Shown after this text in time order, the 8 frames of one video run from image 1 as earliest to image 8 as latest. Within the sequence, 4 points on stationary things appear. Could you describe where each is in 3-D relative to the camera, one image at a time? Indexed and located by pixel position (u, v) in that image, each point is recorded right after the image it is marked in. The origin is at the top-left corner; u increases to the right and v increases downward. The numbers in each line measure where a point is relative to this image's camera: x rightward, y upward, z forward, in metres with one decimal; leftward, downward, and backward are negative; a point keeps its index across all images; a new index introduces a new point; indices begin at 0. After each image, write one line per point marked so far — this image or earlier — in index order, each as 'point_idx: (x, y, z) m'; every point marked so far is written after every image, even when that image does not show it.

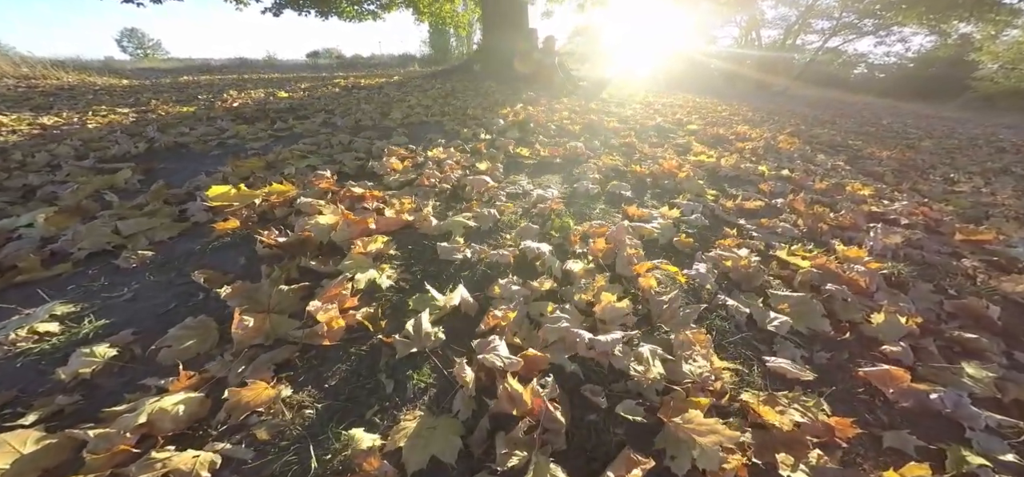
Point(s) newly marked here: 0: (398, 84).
0: (-2.5, +3.4, +8.7) m
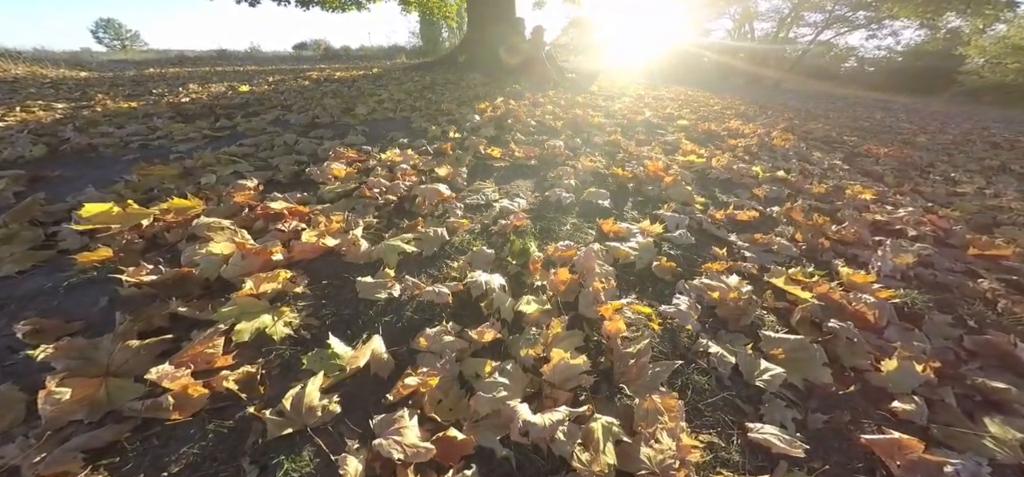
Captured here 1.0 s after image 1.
0: (-2.8, +3.3, +8.2) m
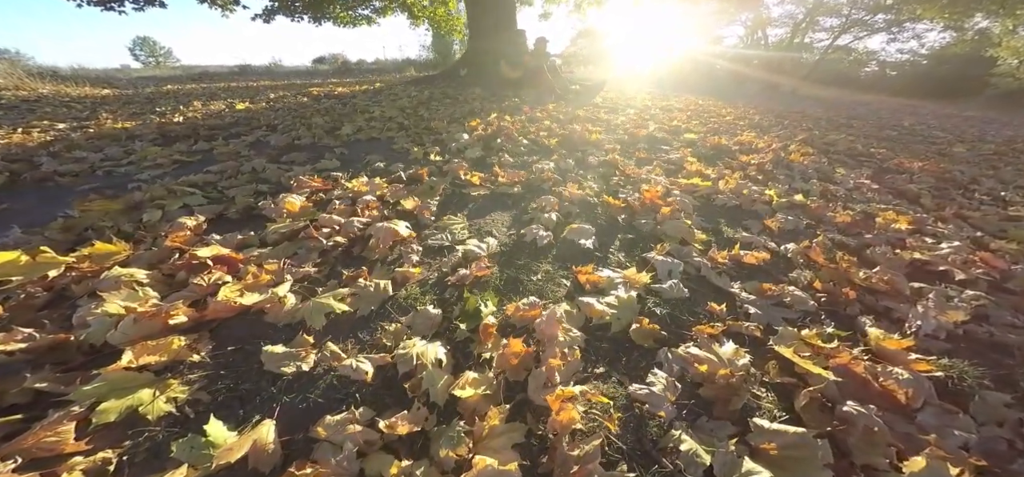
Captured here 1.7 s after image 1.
0: (-2.8, +3.0, +8.1) m
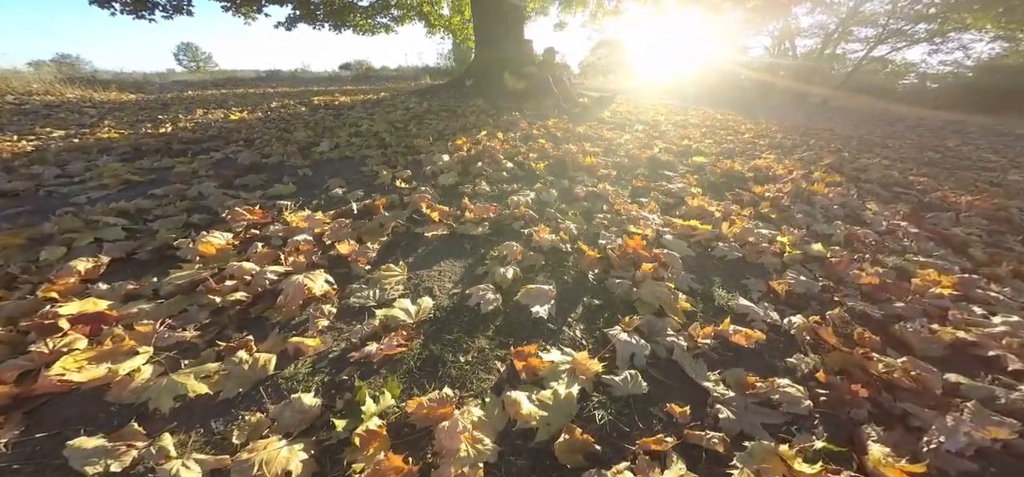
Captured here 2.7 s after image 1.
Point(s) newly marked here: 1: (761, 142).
0: (-2.6, +2.7, +7.9) m
1: (+4.4, +1.7, +7.0) m
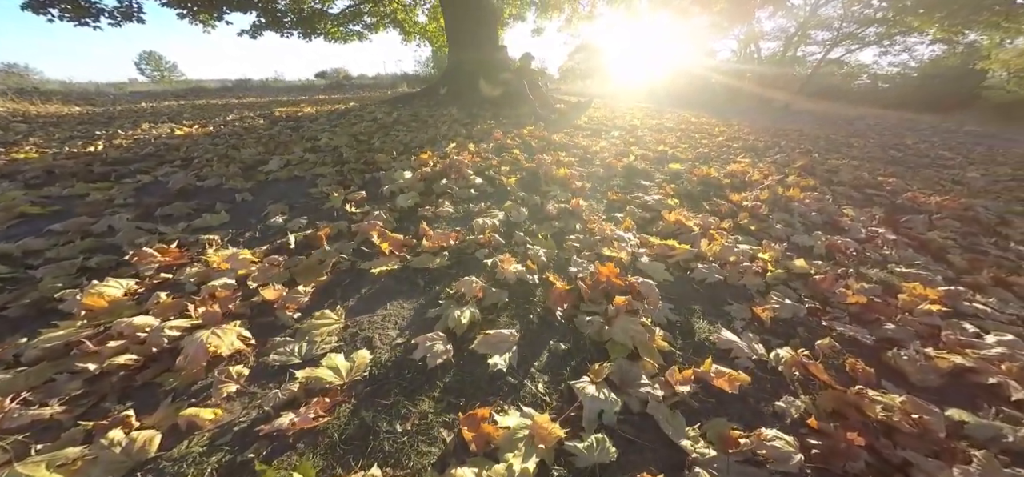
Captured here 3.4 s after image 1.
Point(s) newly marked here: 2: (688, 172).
0: (-3.2, +2.4, +7.5) m
1: (+3.9, +1.7, +7.0) m
2: (+2.1, +0.8, +4.7) m
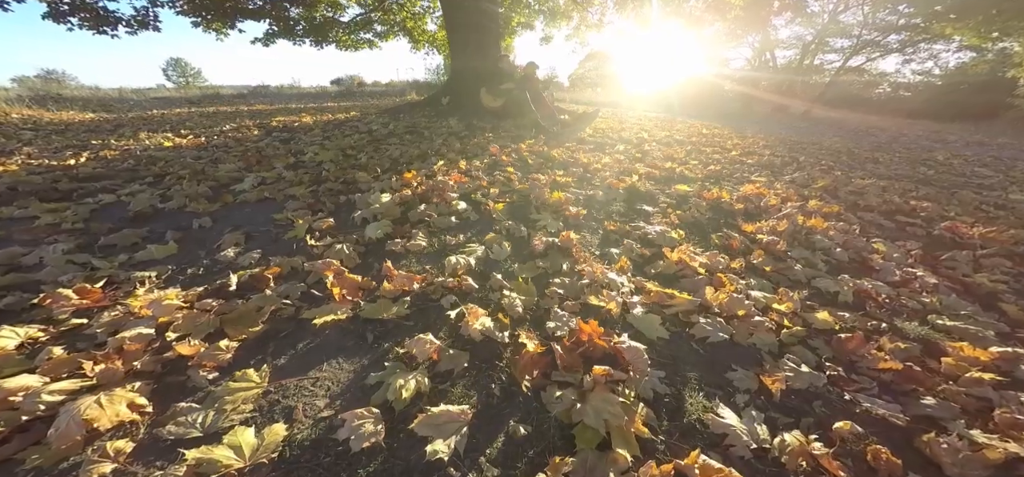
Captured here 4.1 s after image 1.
0: (-3.1, +2.1, +7.3) m
1: (+4.0, +1.3, +6.6) m
2: (+2.0, +0.5, +4.3) m
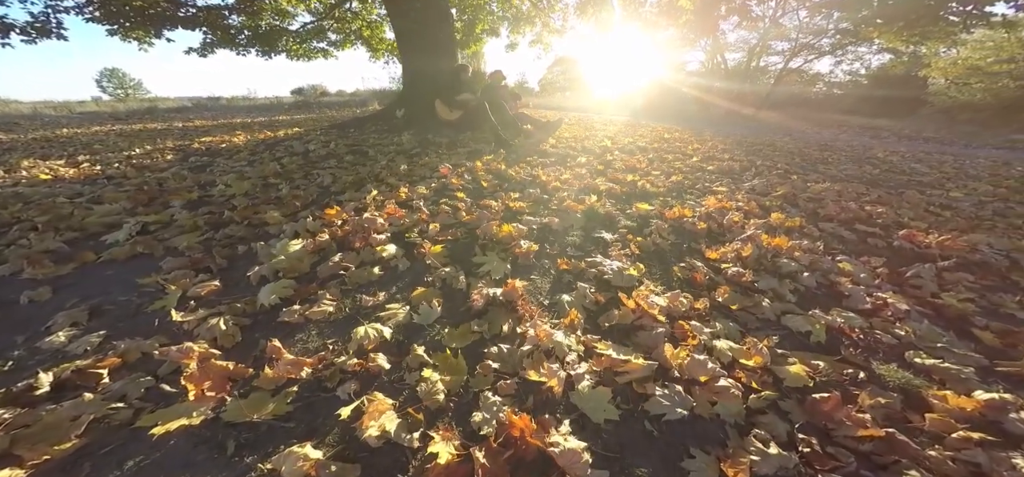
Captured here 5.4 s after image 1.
0: (-4.0, +1.6, +6.6) m
1: (+3.2, +1.1, +6.4) m
2: (+1.5, +0.2, +4.0) m
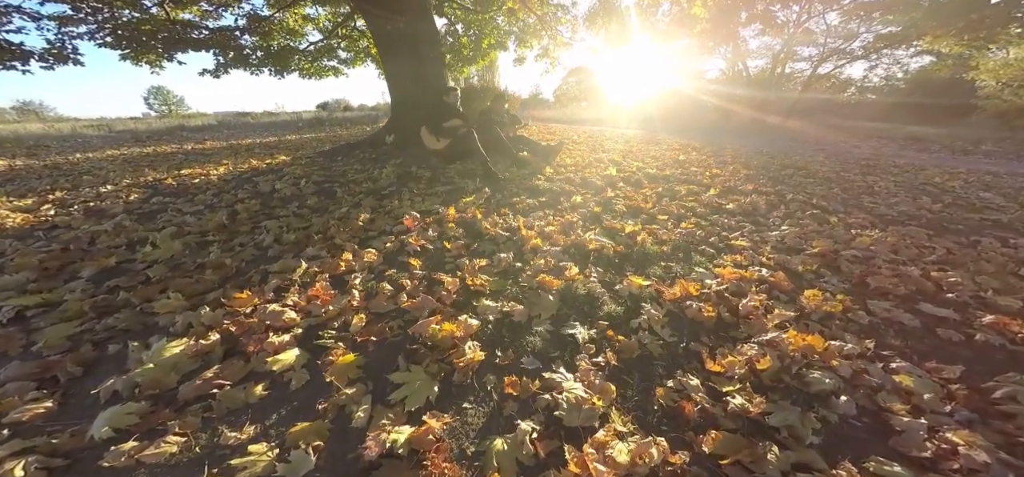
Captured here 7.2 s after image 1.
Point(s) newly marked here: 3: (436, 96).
0: (-4.1, +1.0, +6.2) m
1: (+3.1, +0.4, +5.5) m
2: (+1.2, -0.4, +3.2) m
3: (-1.3, +2.5, +6.9) m
